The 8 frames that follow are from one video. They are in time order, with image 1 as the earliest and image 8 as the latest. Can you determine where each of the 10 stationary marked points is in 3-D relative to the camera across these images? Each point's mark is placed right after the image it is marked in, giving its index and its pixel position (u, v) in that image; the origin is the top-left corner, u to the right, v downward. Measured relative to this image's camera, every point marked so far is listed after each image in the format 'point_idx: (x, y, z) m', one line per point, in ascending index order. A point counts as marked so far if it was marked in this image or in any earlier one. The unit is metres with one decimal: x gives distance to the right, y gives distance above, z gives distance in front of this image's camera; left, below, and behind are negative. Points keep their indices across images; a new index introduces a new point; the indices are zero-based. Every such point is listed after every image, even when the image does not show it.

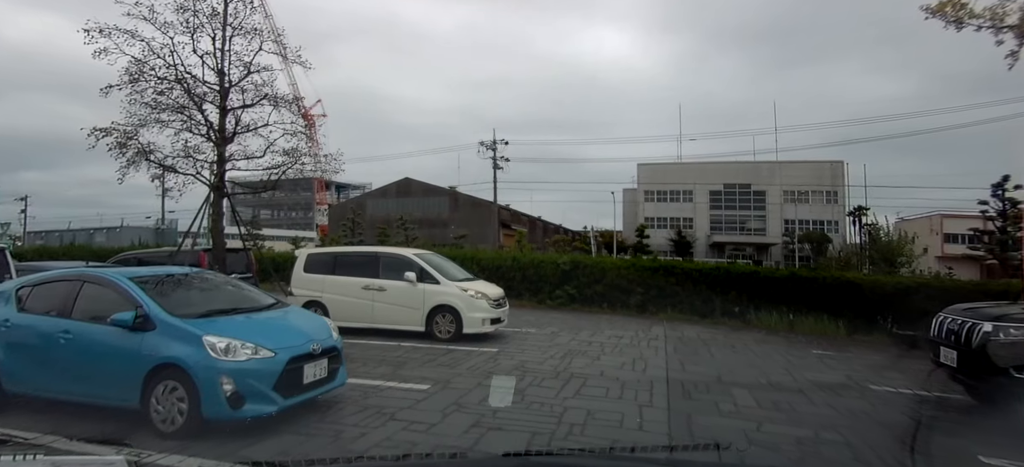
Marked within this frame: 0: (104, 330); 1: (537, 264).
0: (-3.5, -0.8, +4.5) m
1: (+0.8, -0.9, +15.6) m
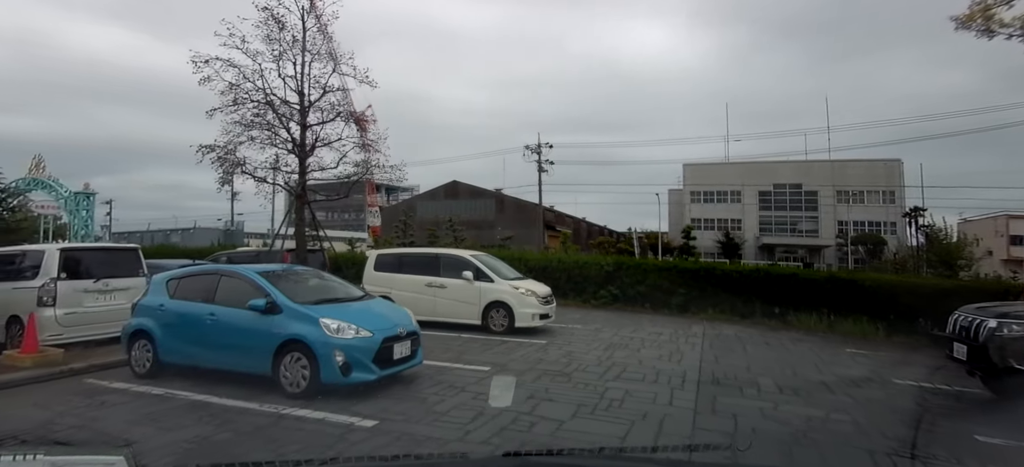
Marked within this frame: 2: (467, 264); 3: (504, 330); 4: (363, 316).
0: (-3.0, -0.9, +5.7) m
1: (+2.3, -1.0, +16.4) m
2: (-0.9, -0.6, +10.5) m
3: (-0.1, -1.9, +9.9) m
4: (-1.7, -0.9, +5.6) m
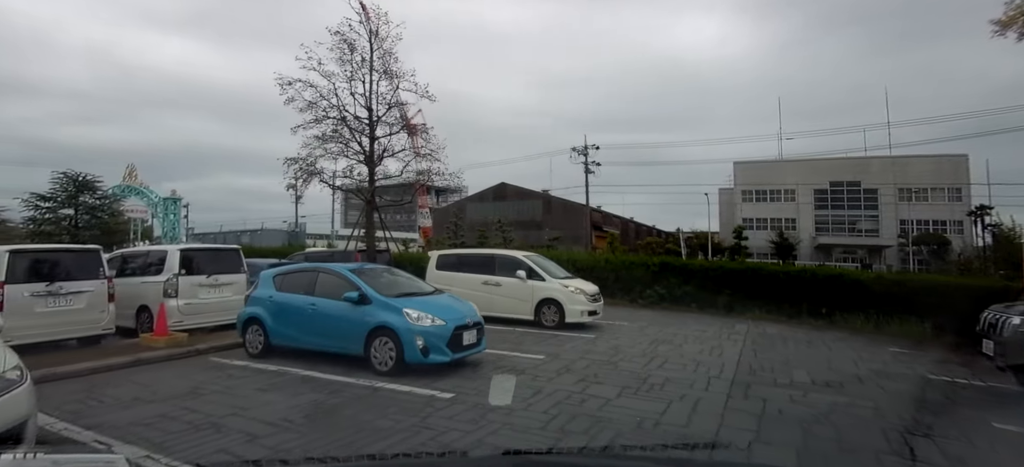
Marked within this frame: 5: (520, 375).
0: (-2.3, -0.9, +6.8) m
1: (+3.9, -1.0, +17.0) m
2: (+0.2, -0.7, +11.4) m
3: (+0.9, -1.9, +10.7) m
4: (-1.0, -0.9, +6.6) m
5: (+0.1, -1.8, +6.6) m
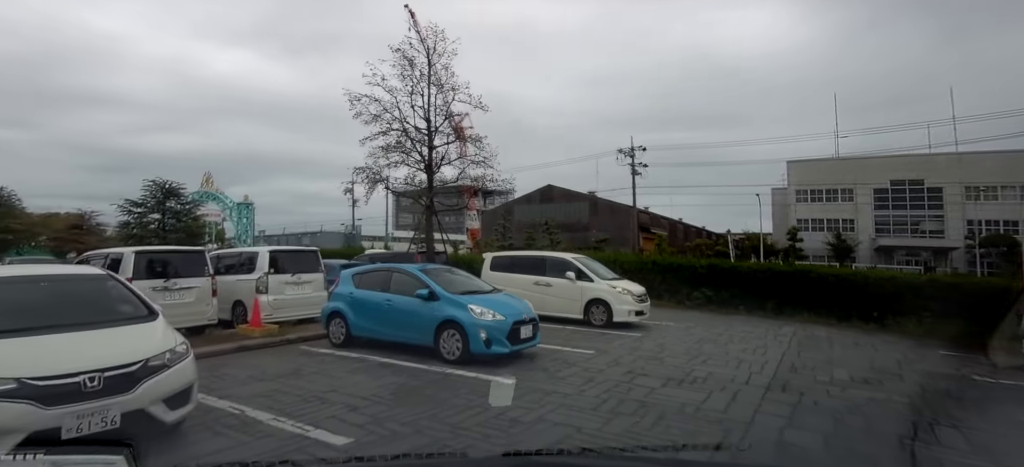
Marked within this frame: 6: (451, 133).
0: (-1.5, -1.0, +7.7) m
1: (+5.5, -1.1, +17.3) m
2: (+1.4, -0.8, +12.0) m
3: (+2.0, -2.0, +11.3) m
4: (-0.2, -1.0, +7.4) m
5: (+0.9, -1.9, +7.3) m
6: (-1.9, +3.2, +16.0) m
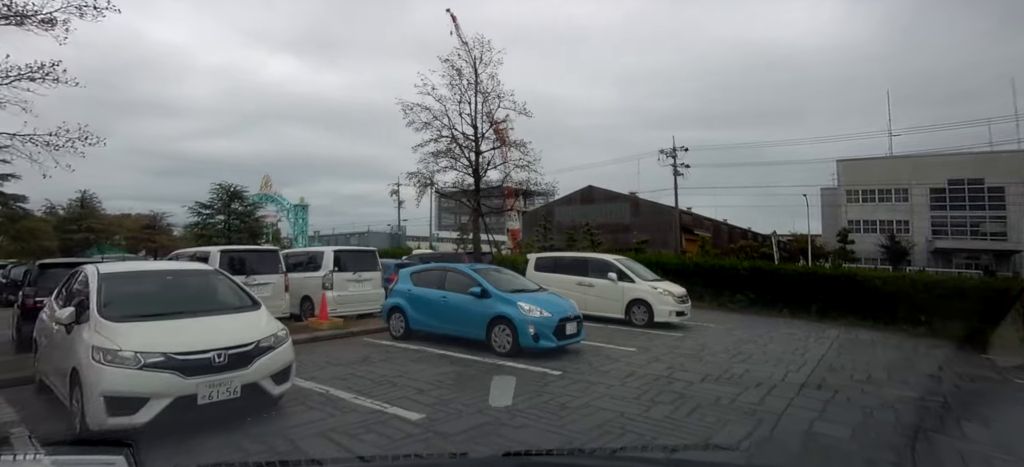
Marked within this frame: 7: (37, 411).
0: (-0.8, -1.0, +8.4) m
1: (+7.0, -1.2, +17.4) m
2: (+2.4, -0.8, +12.5) m
3: (+3.1, -2.1, +11.7) m
4: (+0.5, -1.1, +8.0) m
5: (+1.6, -2.0, +7.8) m
6: (-0.5, +3.1, +16.7) m
7: (-5.1, -1.9, +5.5) m
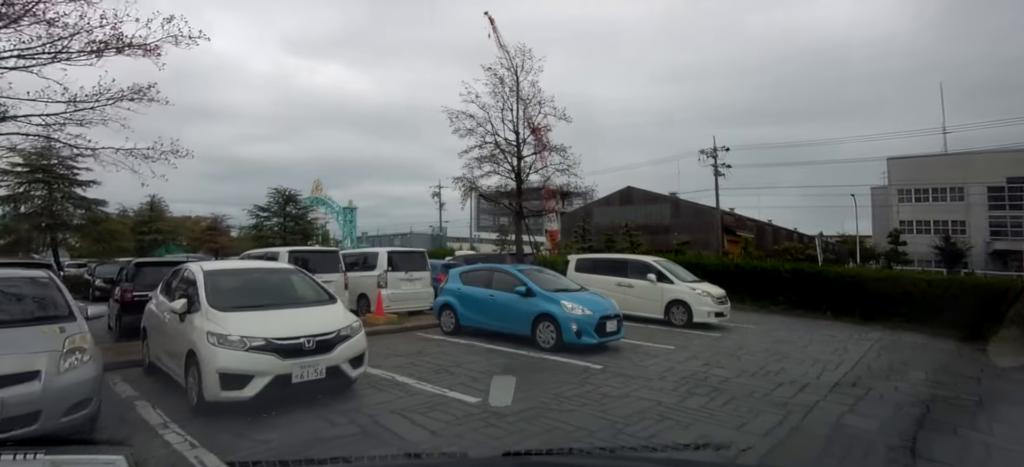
0: (0.0, -1.1, +9.0) m
1: (+8.4, -1.3, +17.4) m
2: (+3.5, -0.9, +12.9) m
3: (+4.1, -2.1, +12.1) m
4: (+1.2, -1.1, +8.5) m
5: (+2.3, -2.0, +8.2) m
6: (+0.9, +3.1, +17.3) m
7: (-4.5, -1.9, +6.4) m
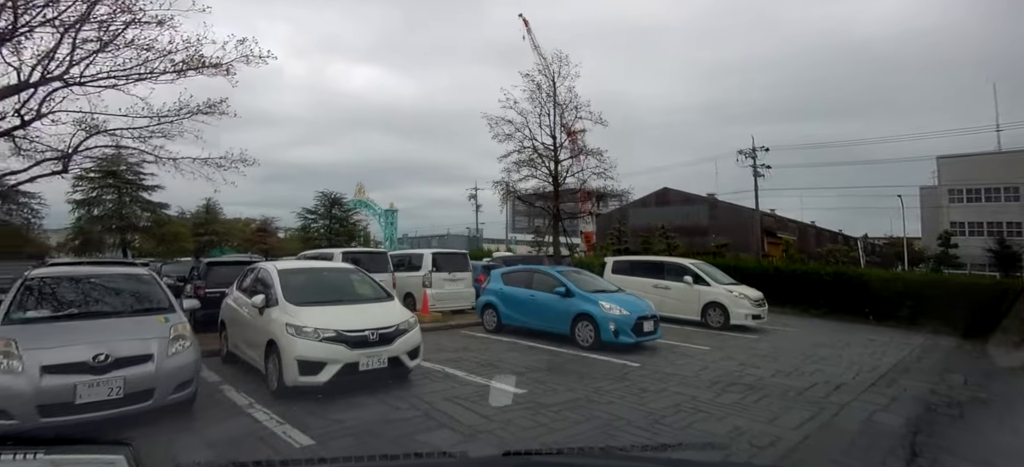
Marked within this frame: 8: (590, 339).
0: (+0.7, -1.2, +9.4) m
1: (+9.7, -1.4, +17.3) m
2: (+4.5, -0.9, +13.1) m
3: (+5.0, -2.2, +12.2) m
4: (+2.0, -1.2, +8.9) m
5: (+3.0, -2.1, +8.5) m
6: (+2.2, +3.0, +17.7) m
7: (-3.9, -2.0, +7.2) m
8: (+1.3, -1.8, +8.7) m
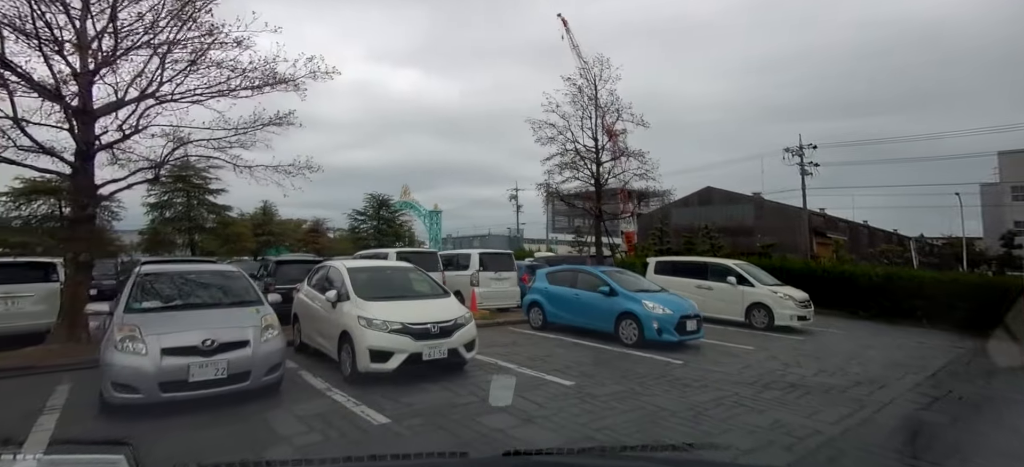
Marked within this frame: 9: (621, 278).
0: (+1.6, -1.2, +9.9) m
1: (+11.2, -1.4, +17.0) m
2: (+5.7, -1.0, +13.2) m
3: (+6.1, -2.2, +12.3) m
4: (+2.8, -1.2, +9.2) m
5: (+3.8, -2.1, +8.8) m
6: (+3.7, +3.0, +17.9) m
7: (-3.2, -2.0, +7.9) m
8: (+2.2, -1.8, +9.1) m
9: (+2.2, -0.9, +10.3) m
